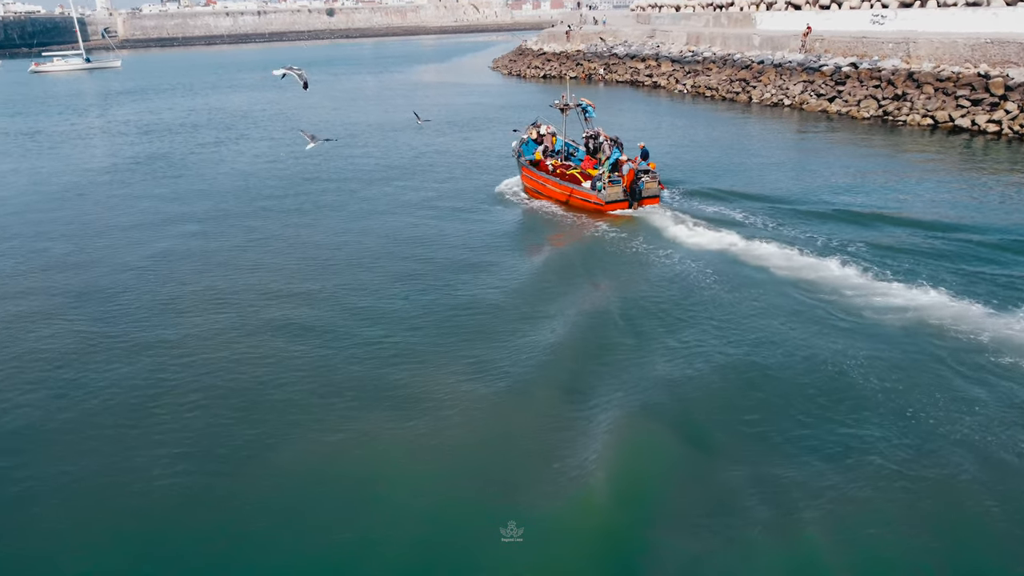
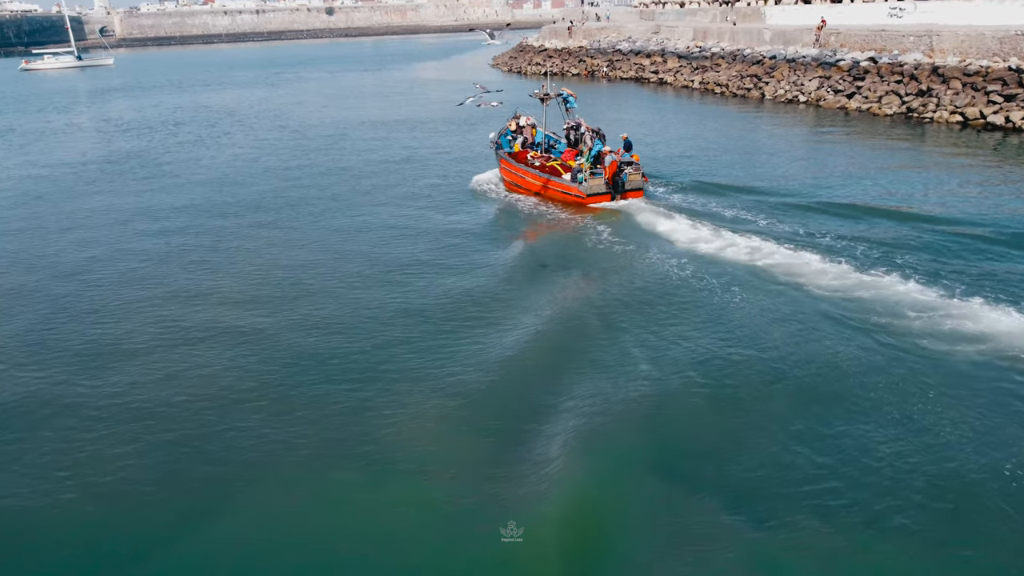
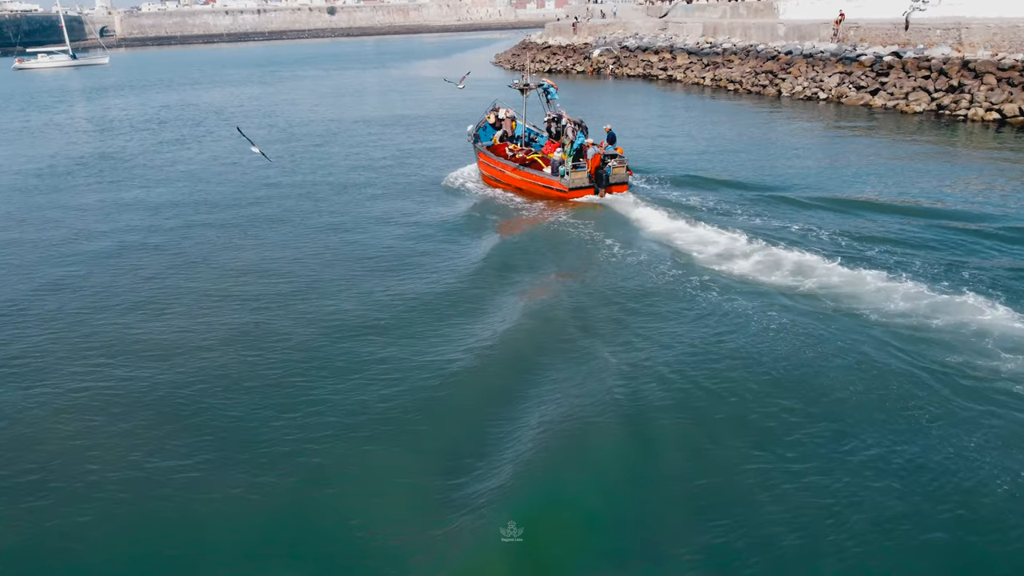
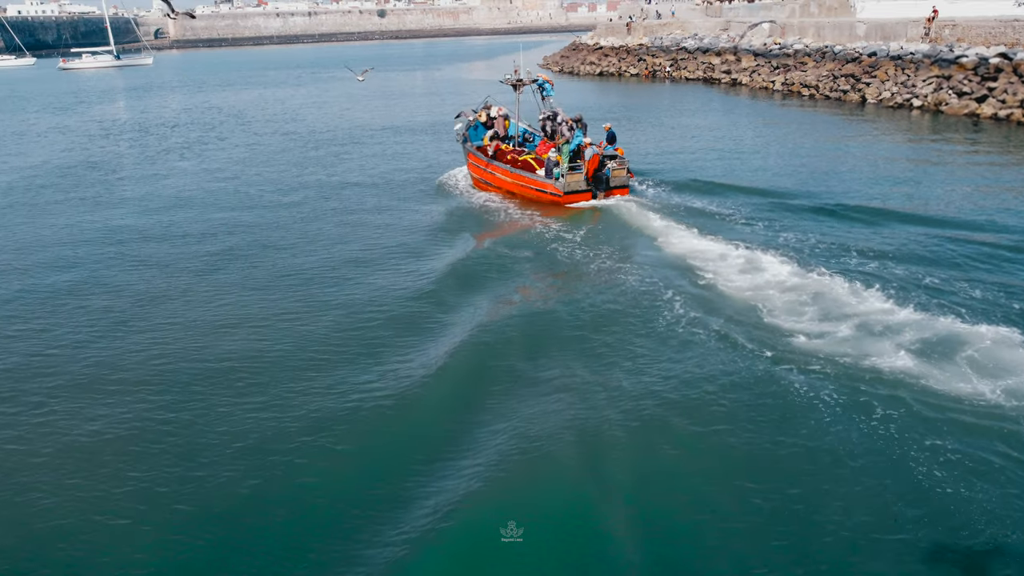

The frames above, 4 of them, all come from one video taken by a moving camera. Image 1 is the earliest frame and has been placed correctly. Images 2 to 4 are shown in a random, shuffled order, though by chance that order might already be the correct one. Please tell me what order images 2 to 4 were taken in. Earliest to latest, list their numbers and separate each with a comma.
2, 3, 4
